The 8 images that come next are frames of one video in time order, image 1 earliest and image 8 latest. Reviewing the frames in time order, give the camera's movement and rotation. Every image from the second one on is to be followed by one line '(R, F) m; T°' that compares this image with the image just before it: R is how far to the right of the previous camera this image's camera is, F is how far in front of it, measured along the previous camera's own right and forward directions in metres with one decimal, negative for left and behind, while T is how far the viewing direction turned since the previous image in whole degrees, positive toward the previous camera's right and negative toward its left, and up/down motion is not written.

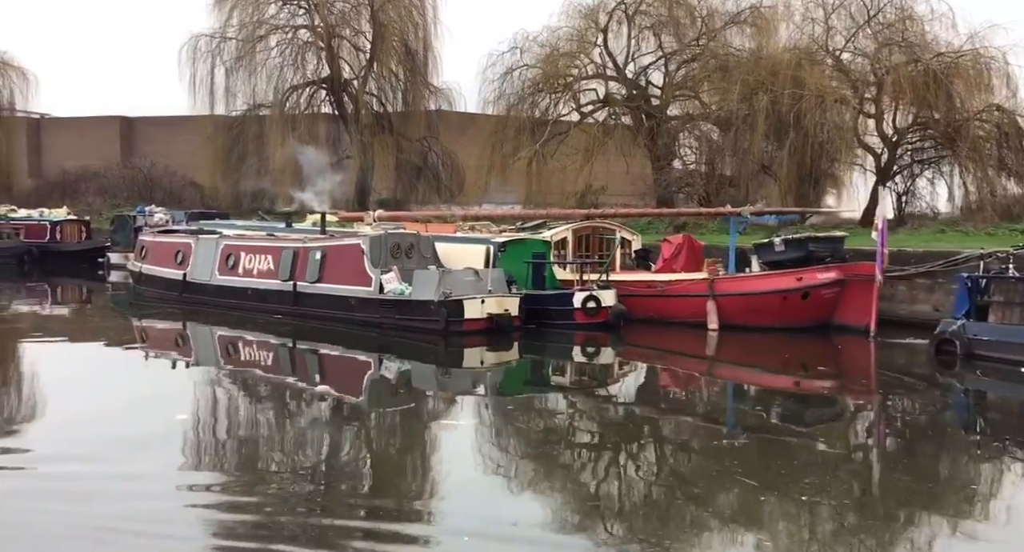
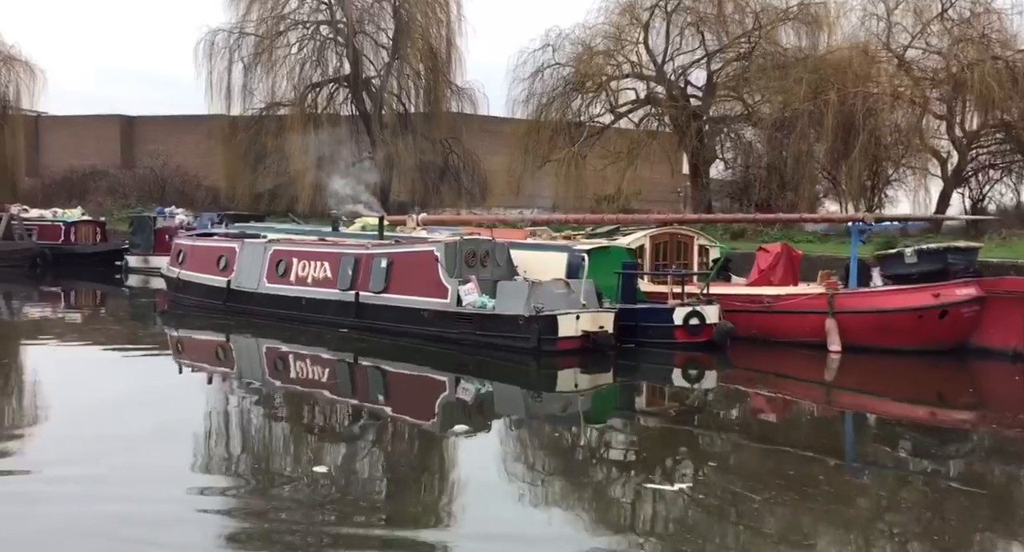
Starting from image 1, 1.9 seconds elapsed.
(-0.4, +0.6) m; 0°
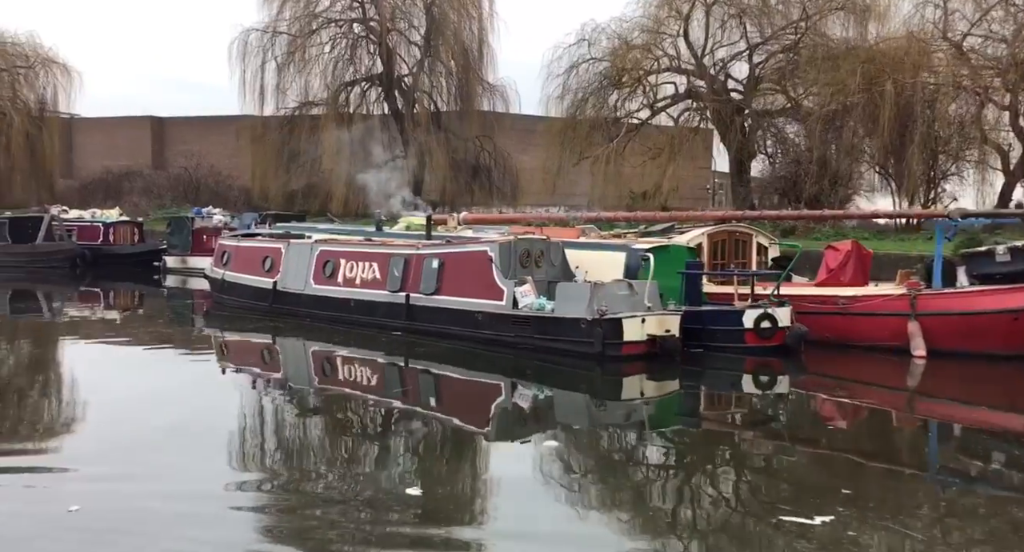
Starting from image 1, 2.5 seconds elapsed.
(-0.1, +0.3) m; -1°
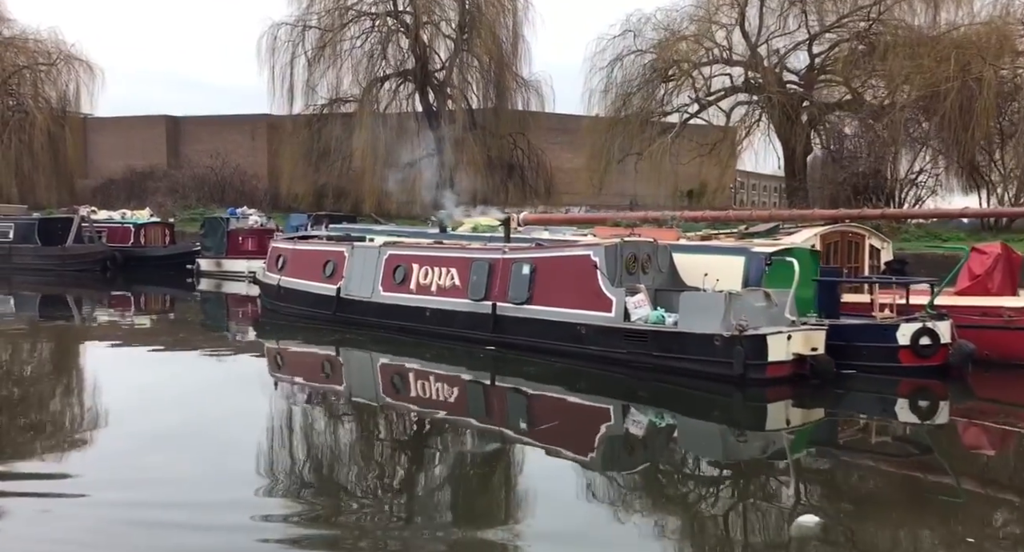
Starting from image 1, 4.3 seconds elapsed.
(-0.4, +0.7) m; -1°
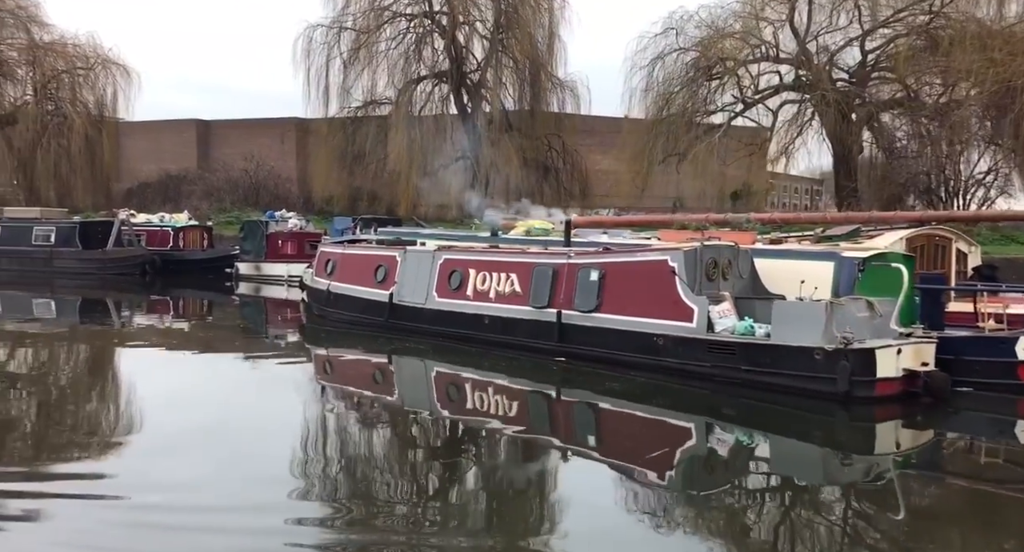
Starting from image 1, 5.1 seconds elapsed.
(-0.2, +0.4) m; -1°
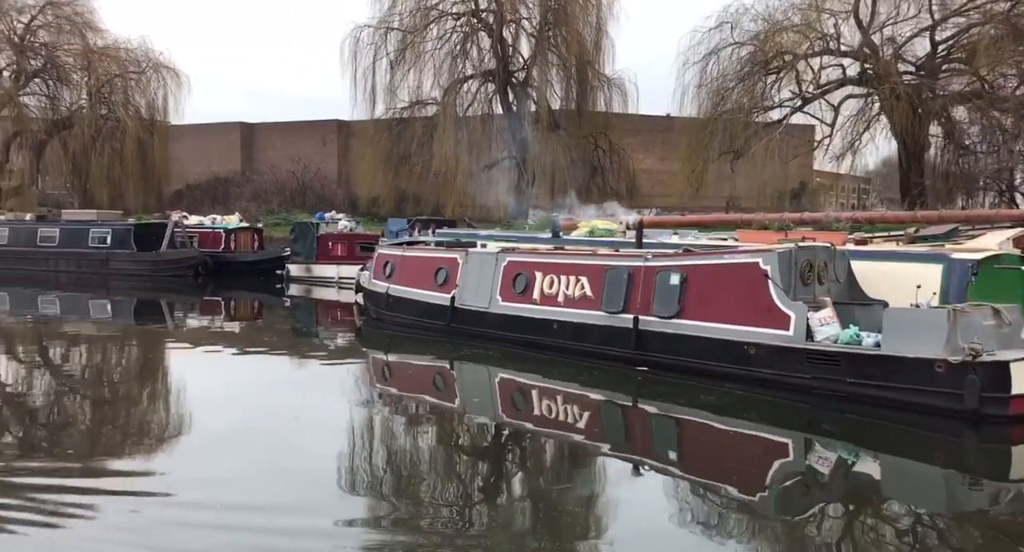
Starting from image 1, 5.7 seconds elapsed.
(-0.1, +0.4) m; -2°
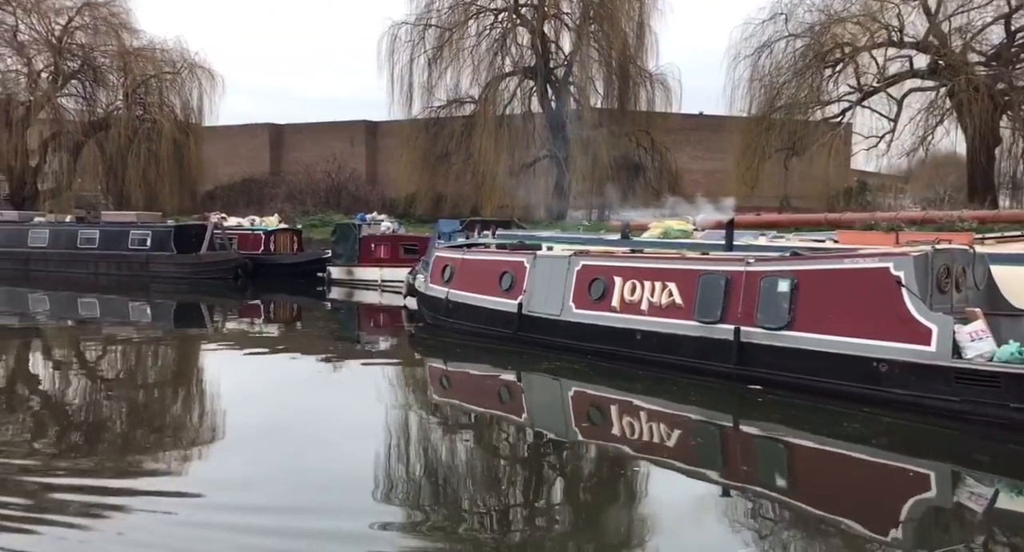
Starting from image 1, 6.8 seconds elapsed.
(-0.2, +0.6) m; -1°
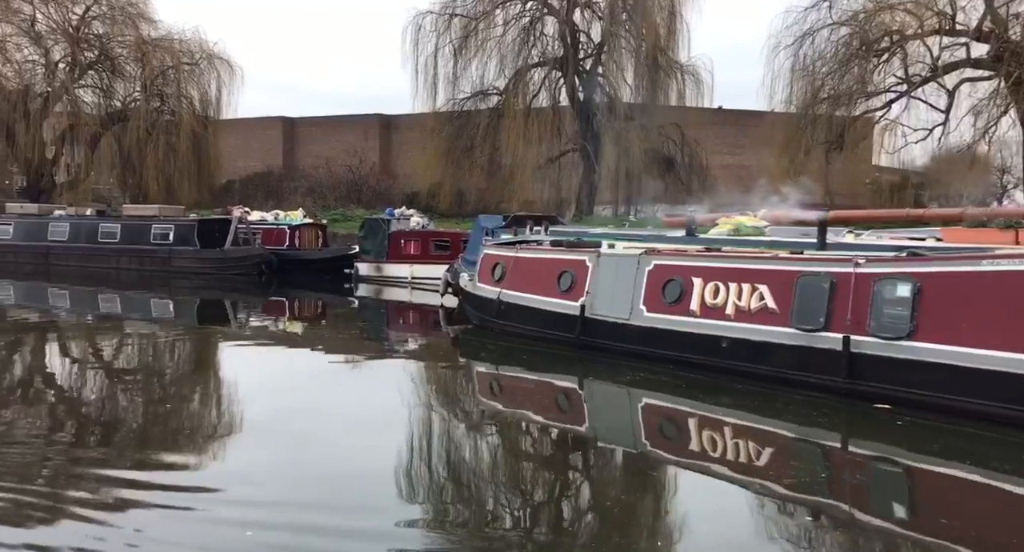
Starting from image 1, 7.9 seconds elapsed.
(-0.2, +0.6) m; -1°
